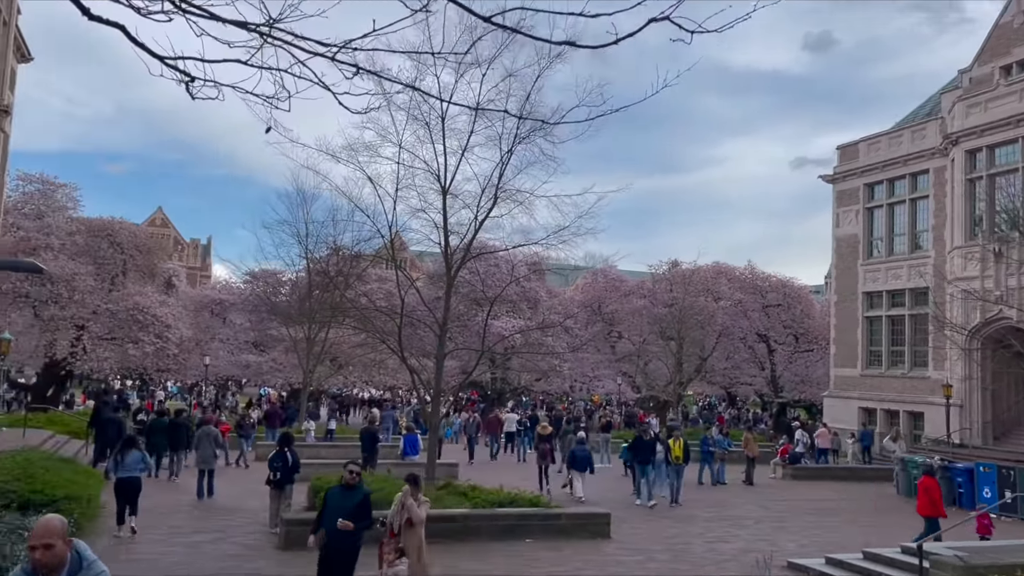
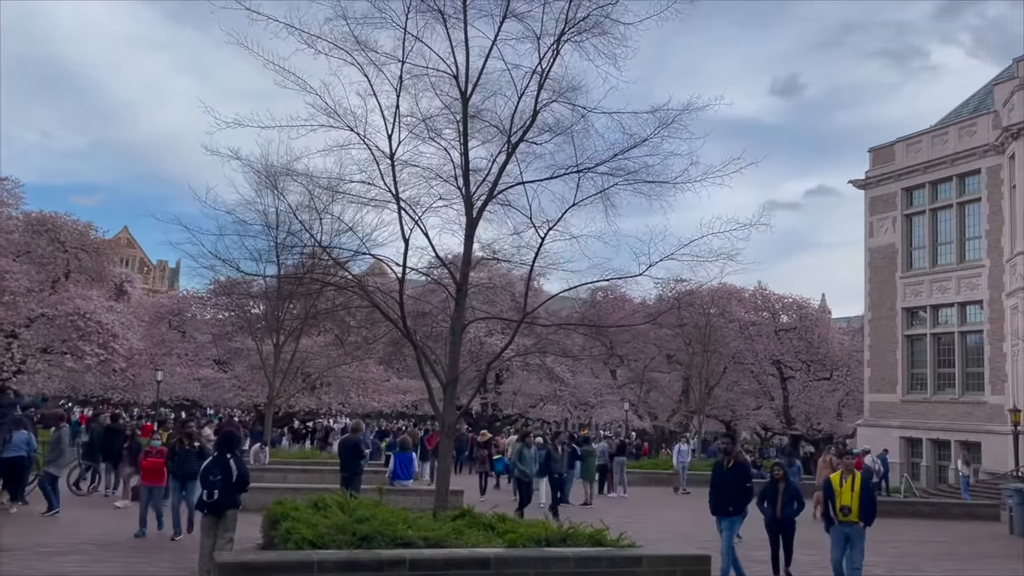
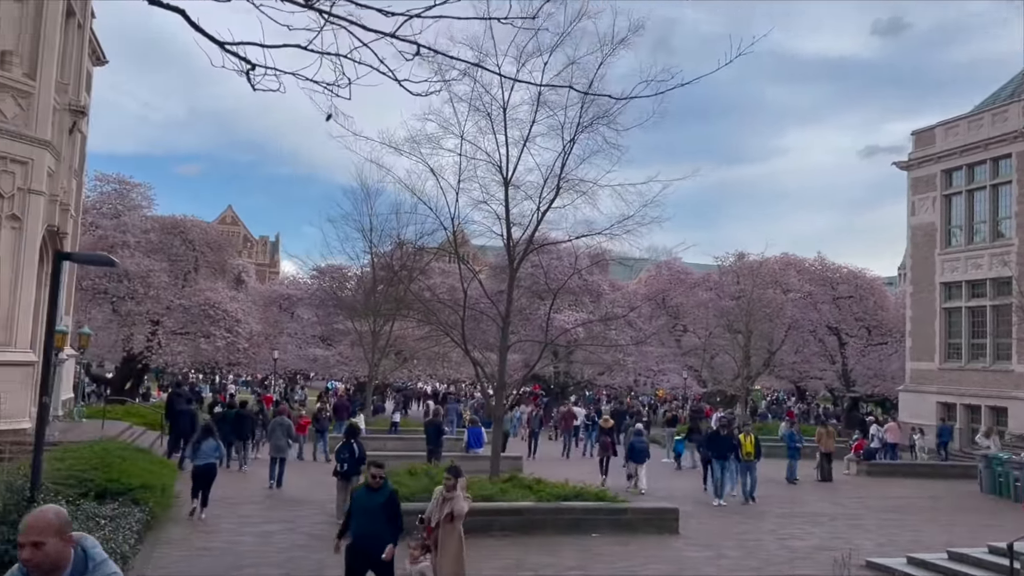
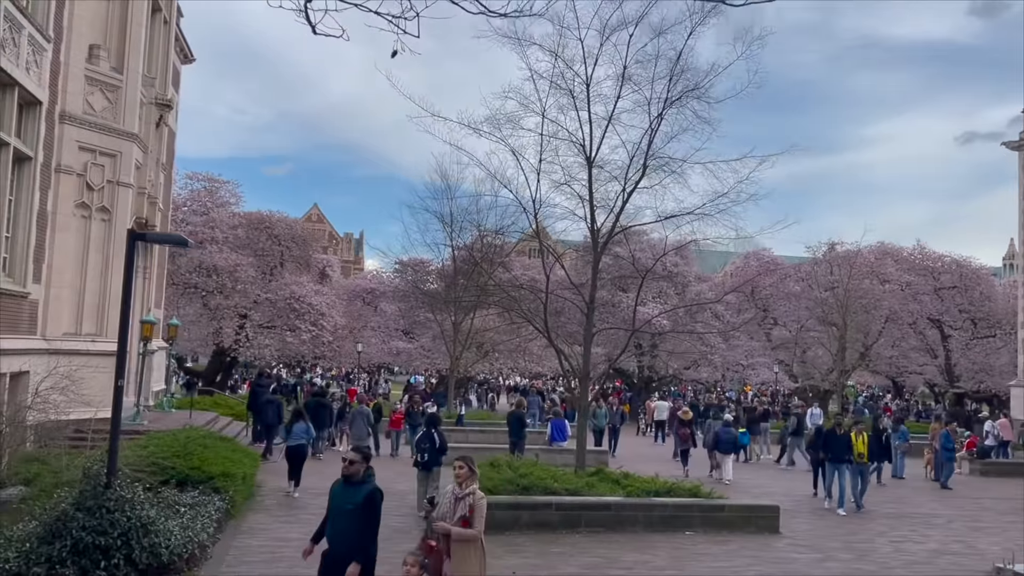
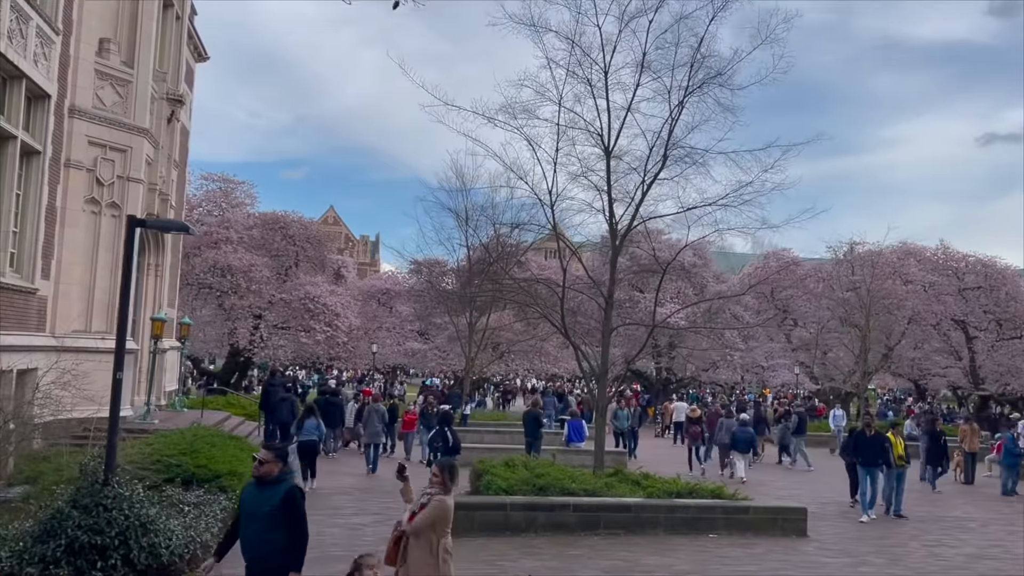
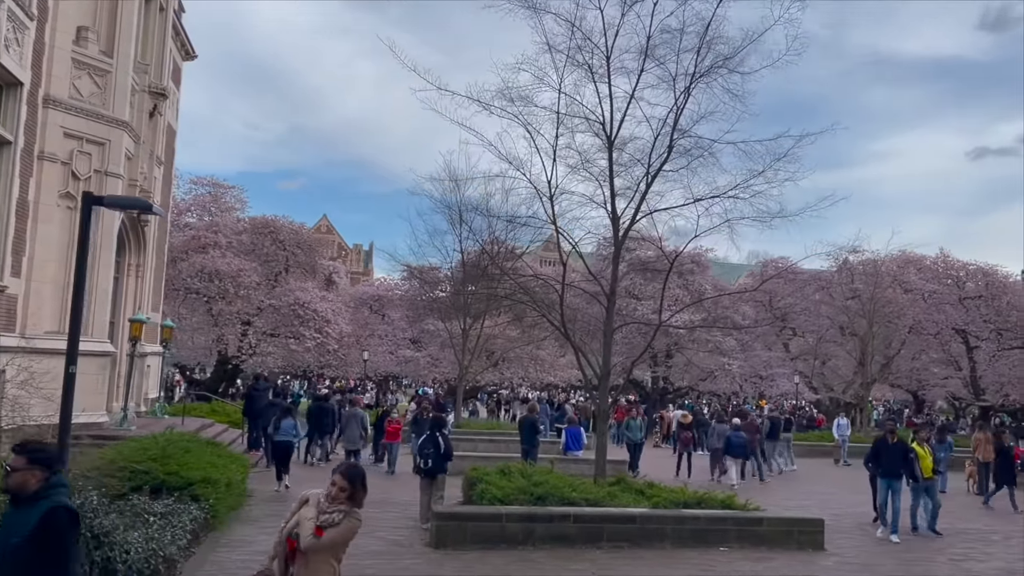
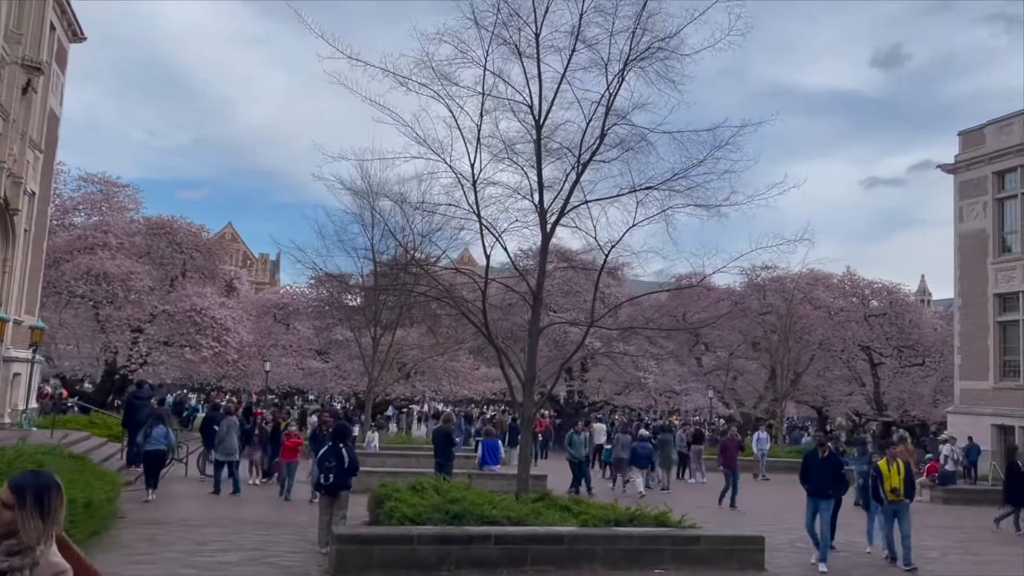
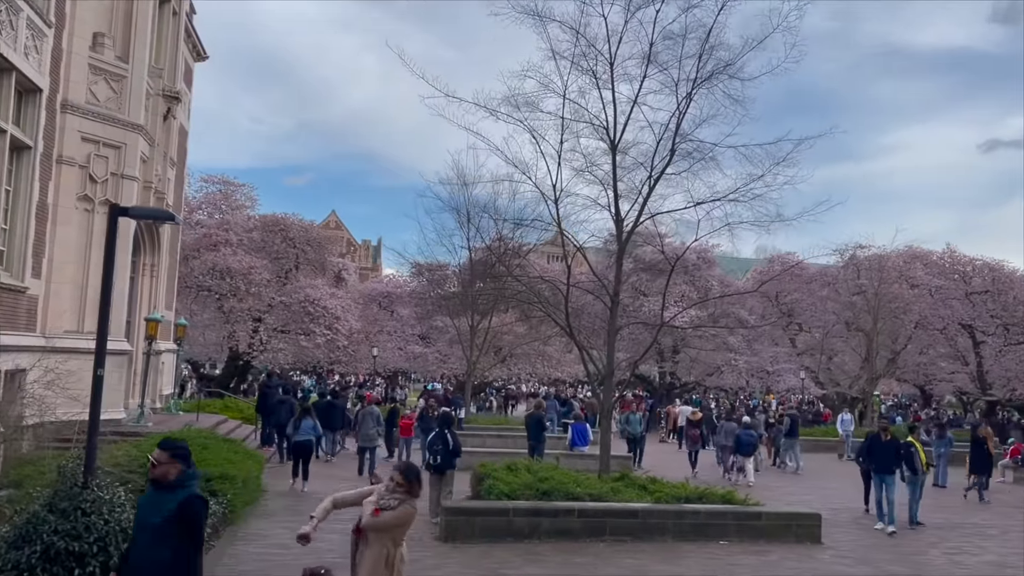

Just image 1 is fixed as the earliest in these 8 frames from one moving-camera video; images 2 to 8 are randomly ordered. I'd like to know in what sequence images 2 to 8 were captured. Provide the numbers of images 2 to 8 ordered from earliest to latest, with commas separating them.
3, 4, 5, 8, 6, 7, 2
